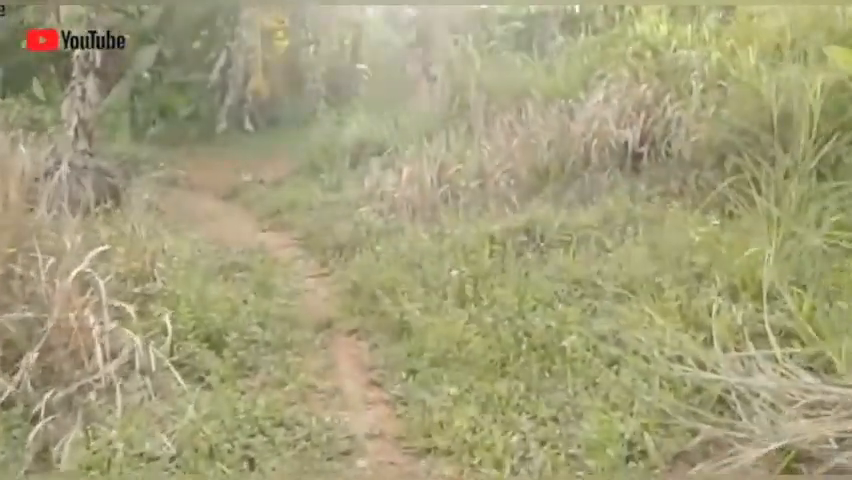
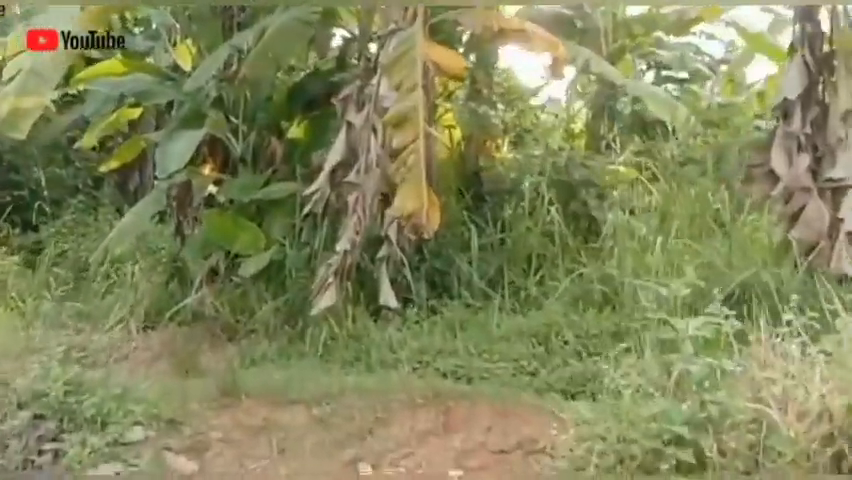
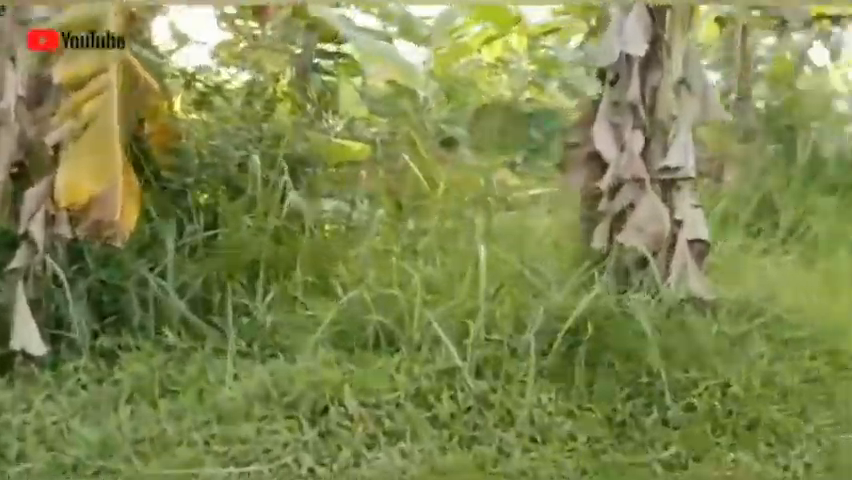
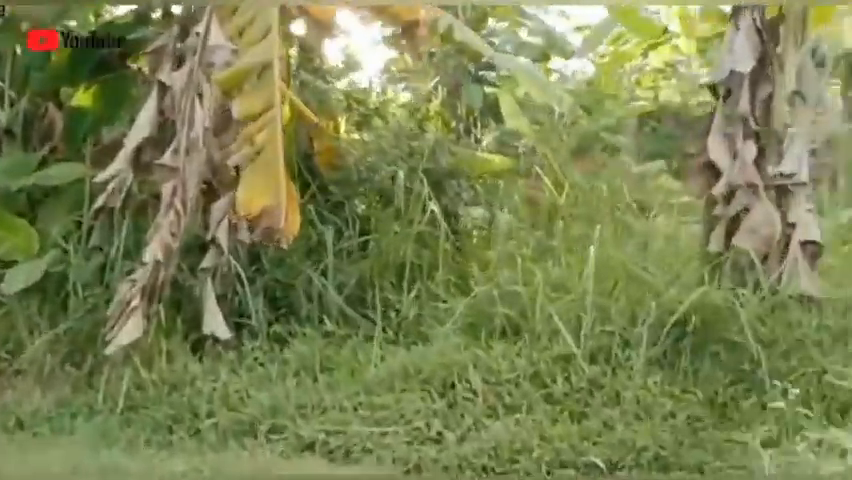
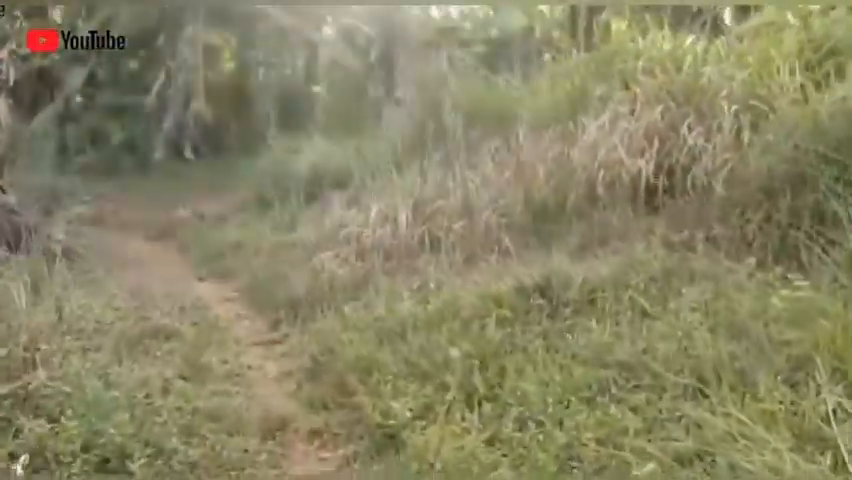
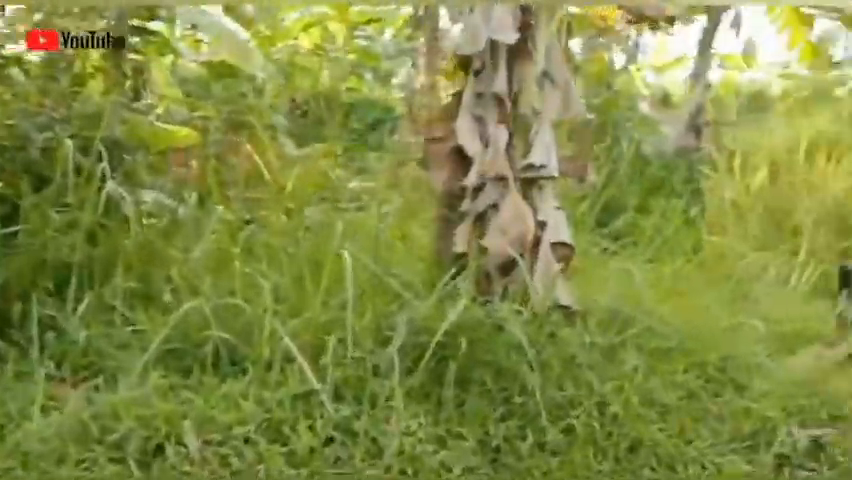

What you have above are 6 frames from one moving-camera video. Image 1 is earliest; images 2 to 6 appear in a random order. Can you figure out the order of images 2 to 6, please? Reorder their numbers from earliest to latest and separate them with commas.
5, 2, 4, 3, 6
